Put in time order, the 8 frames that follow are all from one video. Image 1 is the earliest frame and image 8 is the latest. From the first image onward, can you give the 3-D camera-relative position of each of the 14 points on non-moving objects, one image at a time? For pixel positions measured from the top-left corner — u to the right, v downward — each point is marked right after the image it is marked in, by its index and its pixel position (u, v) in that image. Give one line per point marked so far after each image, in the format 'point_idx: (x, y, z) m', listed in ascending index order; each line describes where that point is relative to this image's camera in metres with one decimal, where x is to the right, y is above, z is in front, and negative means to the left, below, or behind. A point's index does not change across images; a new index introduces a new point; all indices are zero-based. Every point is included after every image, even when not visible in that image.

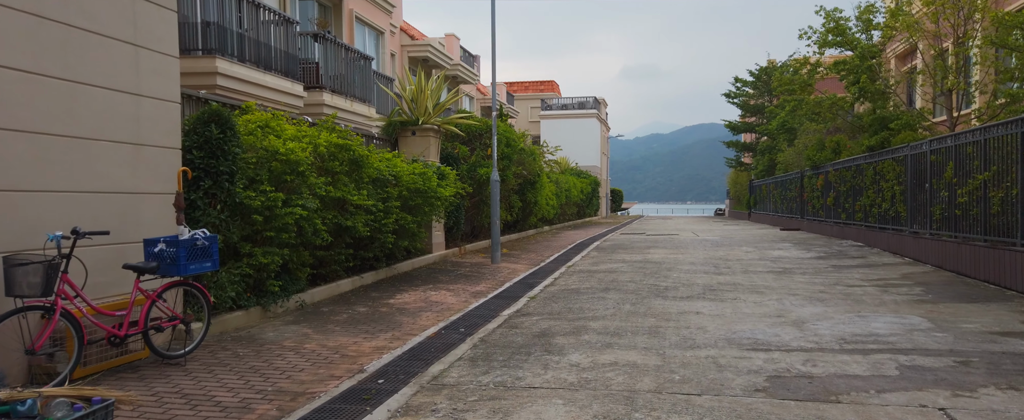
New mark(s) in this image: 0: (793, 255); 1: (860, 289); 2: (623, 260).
0: (+6.0, -1.0, +14.3) m
1: (+5.0, -1.1, +9.5) m
2: (+2.4, -1.1, +14.3) m
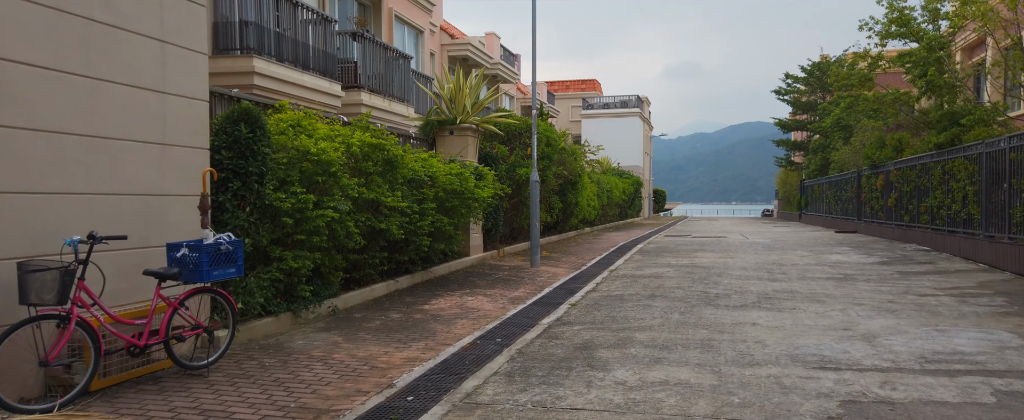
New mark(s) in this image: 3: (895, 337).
0: (+6.9, -1.0, +13.5) m
1: (+5.5, -1.2, +8.8) m
2: (+3.2, -1.1, +13.7) m
3: (+3.8, -1.3, +6.6) m
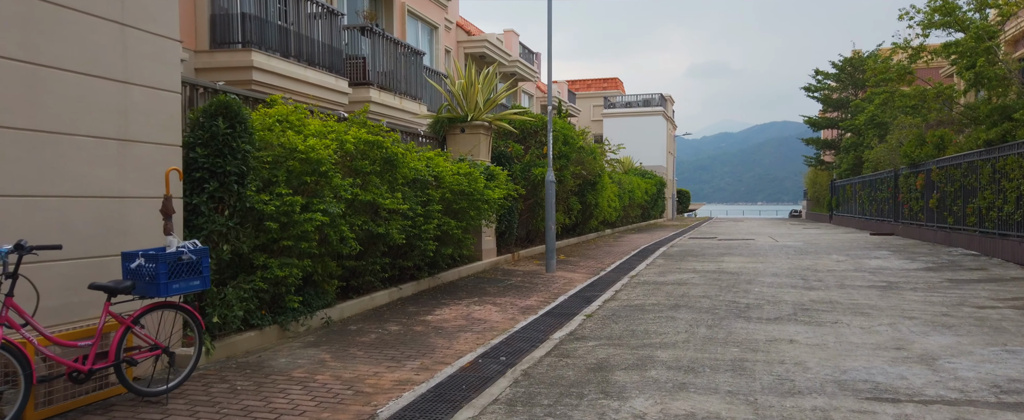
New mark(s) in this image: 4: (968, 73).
0: (+7.2, -1.0, +12.5) m
1: (+5.6, -1.2, +7.9) m
2: (+3.5, -1.2, +12.9) m
3: (+3.8, -1.3, +5.7) m
4: (+9.9, +3.0, +14.6) m
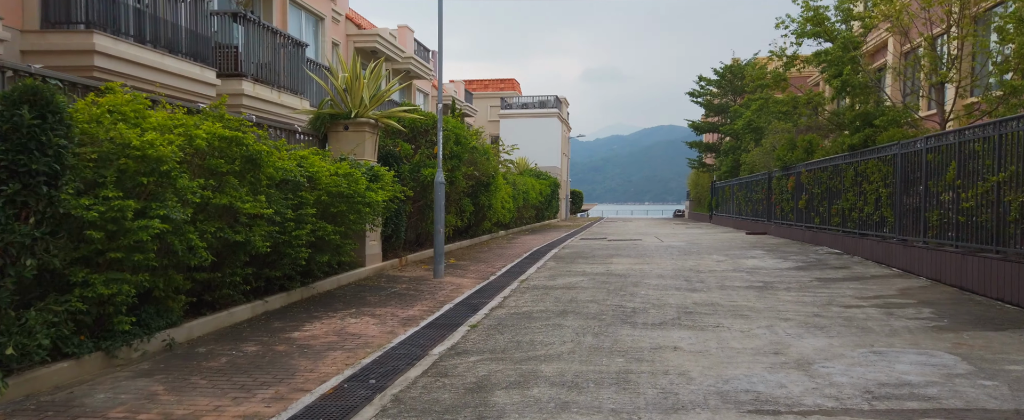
0: (+5.0, -1.1, +13.0) m
1: (+4.2, -1.2, +8.1) m
2: (+1.4, -1.2, +12.8) m
3: (+2.8, -1.3, +5.8) m
4: (+7.4, +3.0, +15.4) m
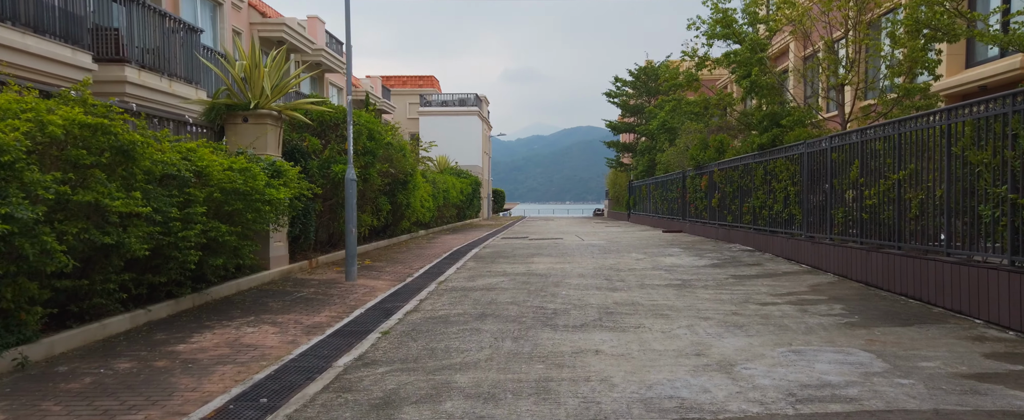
0: (+3.4, -1.0, +13.1) m
1: (+3.2, -1.2, +8.2) m
2: (-0.2, -1.2, +12.4) m
3: (+2.0, -1.3, +5.6) m
4: (+5.5, +3.0, +15.8) m
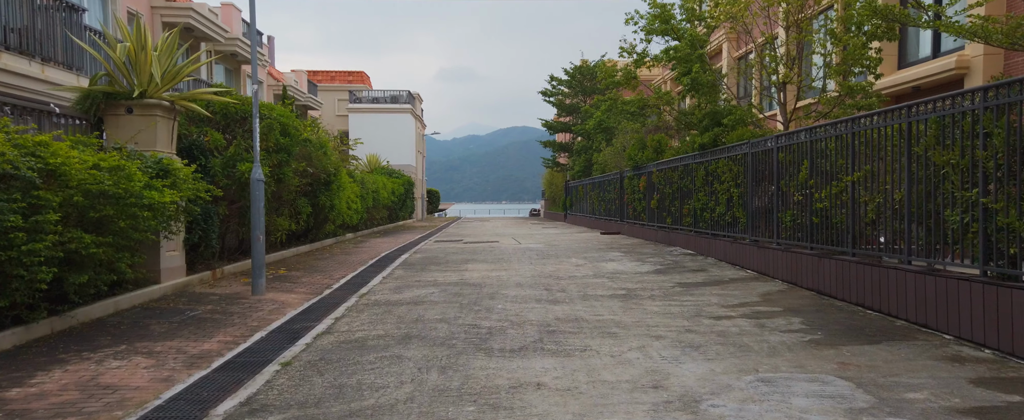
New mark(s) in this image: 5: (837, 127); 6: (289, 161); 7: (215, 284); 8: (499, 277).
0: (+2.2, -1.1, +12.4) m
1: (+2.4, -1.3, +7.4) m
2: (-1.4, -1.2, +11.3) m
3: (+1.5, -1.4, +4.8) m
4: (+4.0, +2.9, +15.2) m
5: (+4.4, +1.1, +9.1) m
6: (-4.4, +1.0, +13.1) m
7: (-4.8, -1.2, +11.0) m
8: (-0.2, -1.2, +11.7) m
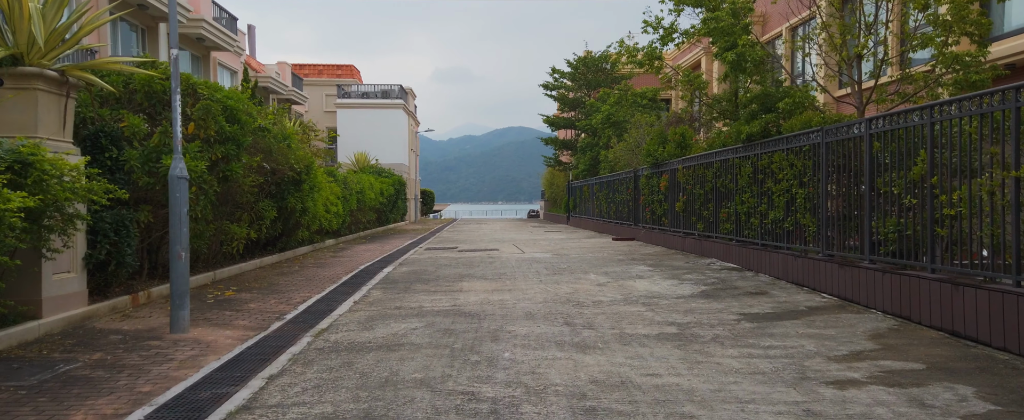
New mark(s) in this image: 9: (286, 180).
0: (+2.3, -1.2, +9.8) m
1: (+2.6, -1.3, +4.8) m
2: (-1.3, -1.3, +8.7) m
3: (+1.6, -1.4, +2.2) m
4: (+4.0, +2.9, +12.6) m
5: (+4.6, +1.0, +6.5) m
6: (-4.3, +0.9, +10.5) m
7: (-4.7, -1.3, +8.3) m
8: (-0.1, -1.3, +9.1) m
9: (-4.8, +0.6, +14.1) m
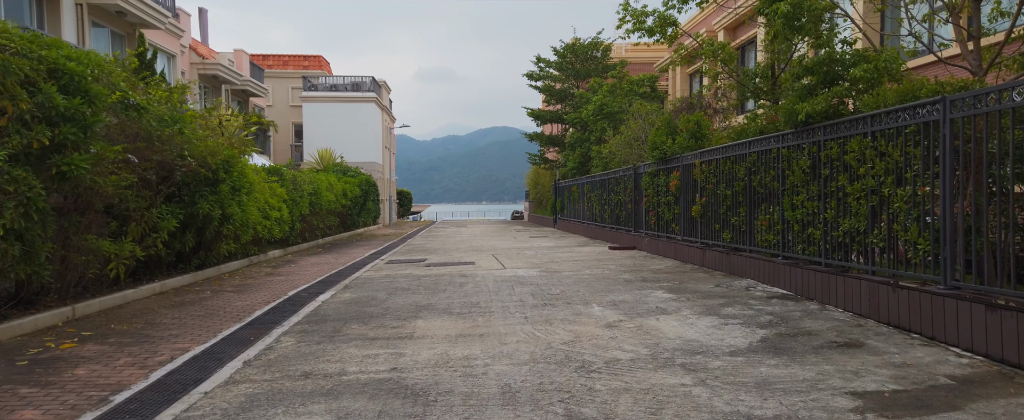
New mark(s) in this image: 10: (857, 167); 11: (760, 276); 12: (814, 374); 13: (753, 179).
0: (+2.0, -1.3, +6.6) m
1: (+2.4, -1.4, +1.7) m
2: (-1.5, -1.4, +5.5) m
3: (+1.5, -1.6, -1.0) m
4: (+3.7, +2.8, +9.5) m
5: (+4.3, +0.9, +3.5) m
6: (-4.6, +0.7, +7.2) m
7: (-5.0, -1.4, +5.0) m
8: (-0.4, -1.4, +6.0) m
9: (-5.2, +0.5, +10.8) m
10: (+4.0, +0.5, +7.7) m
11: (+3.8, -1.0, +10.1) m
12: (+2.5, -1.3, +5.5) m
13: (+3.8, +0.5, +10.4) m
